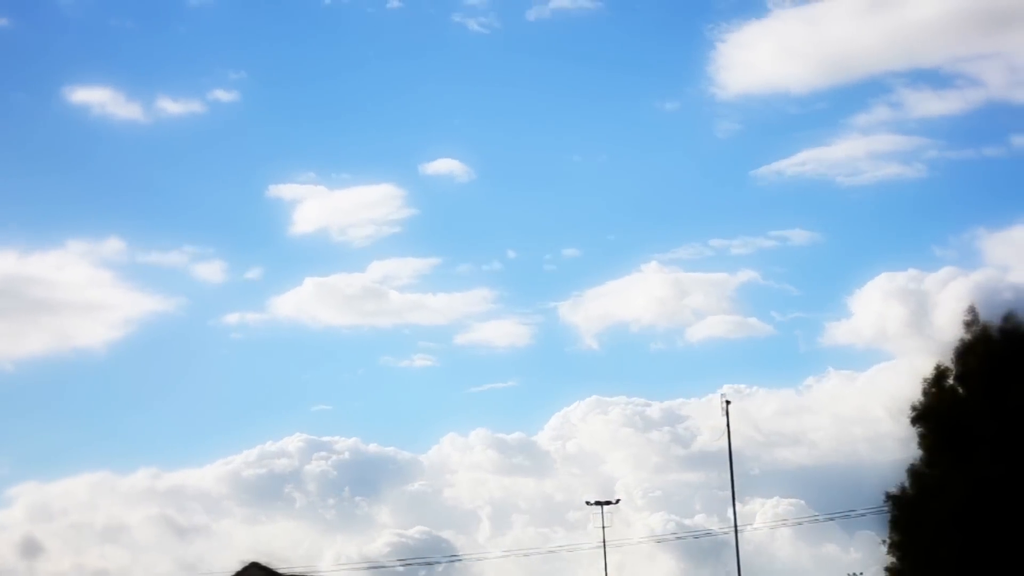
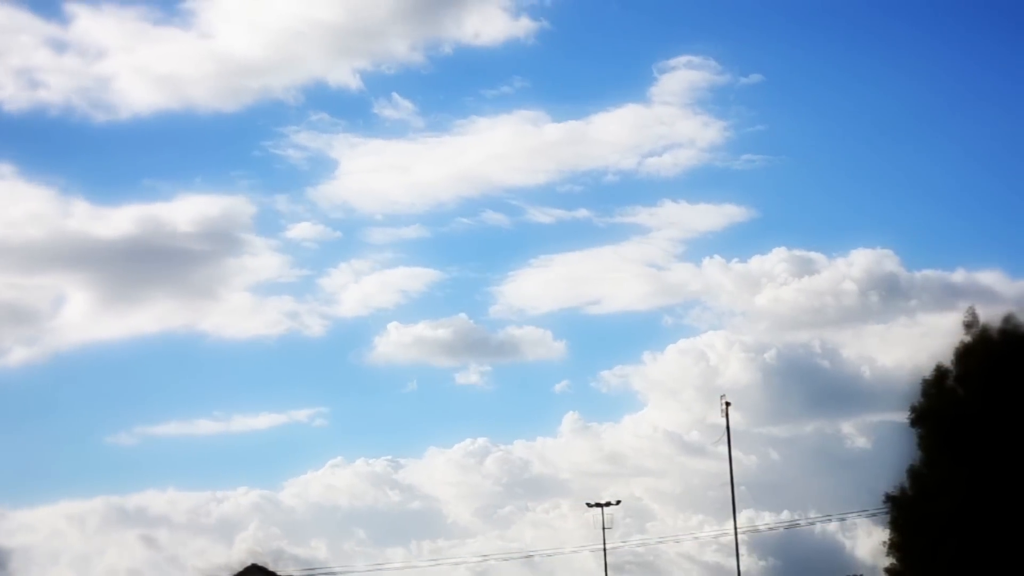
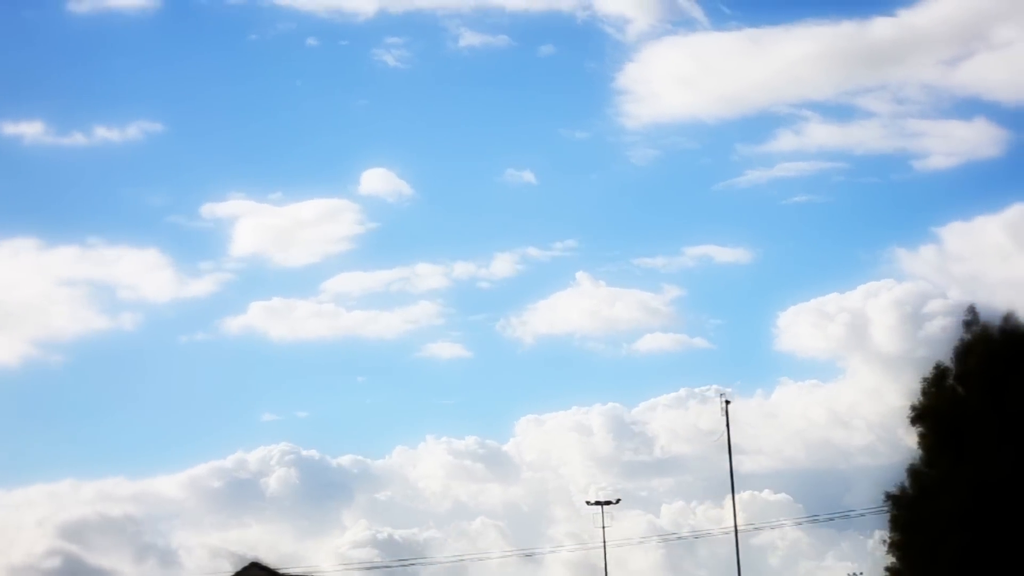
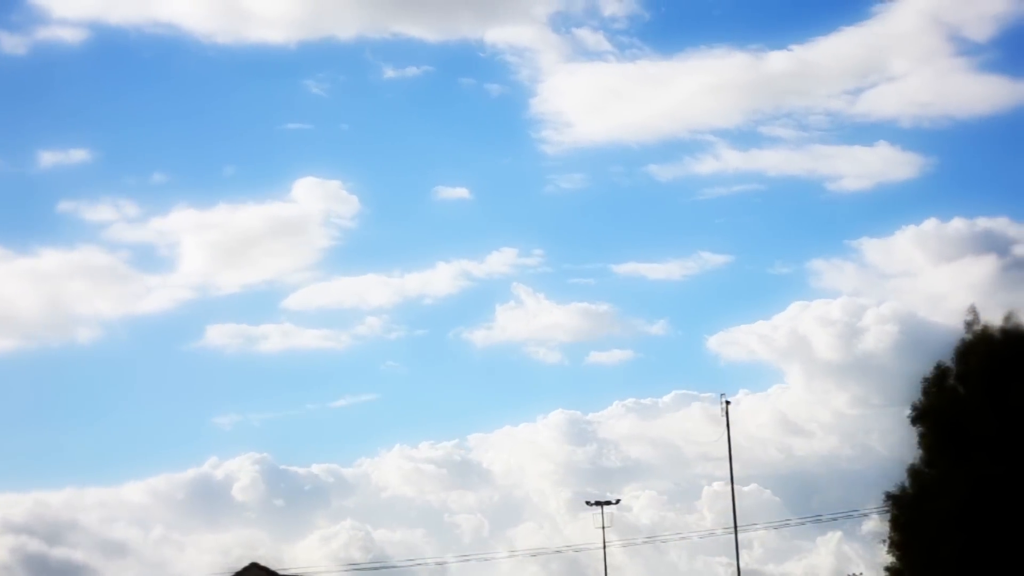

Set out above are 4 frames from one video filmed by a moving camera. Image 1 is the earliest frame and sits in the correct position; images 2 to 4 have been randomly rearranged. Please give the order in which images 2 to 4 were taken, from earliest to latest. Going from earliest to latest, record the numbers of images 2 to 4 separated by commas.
3, 4, 2
